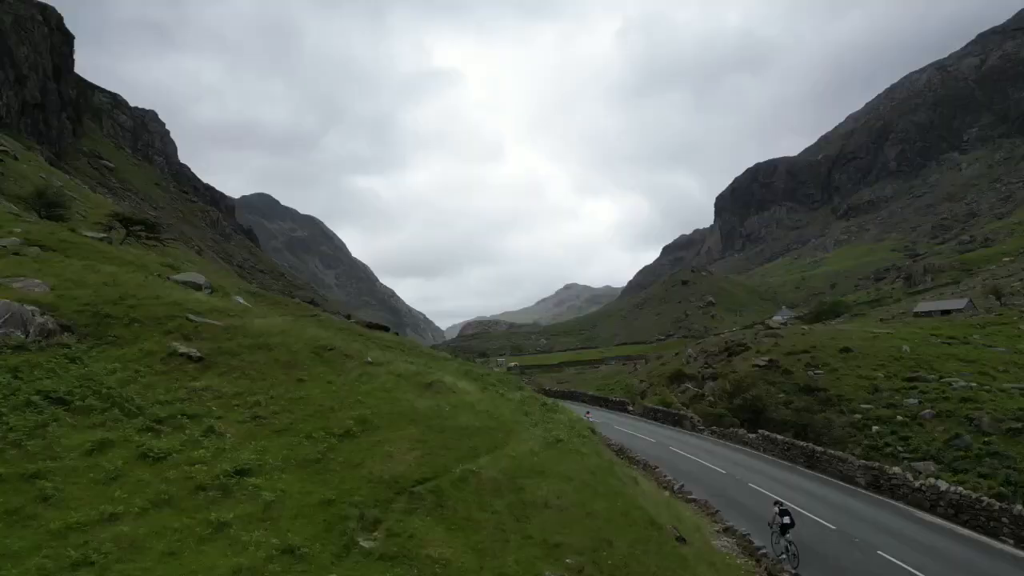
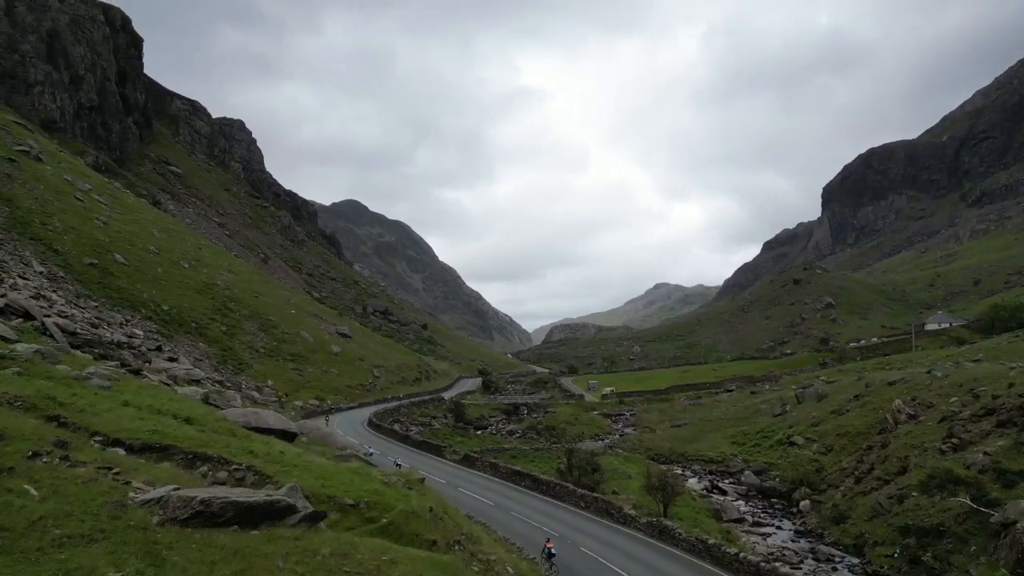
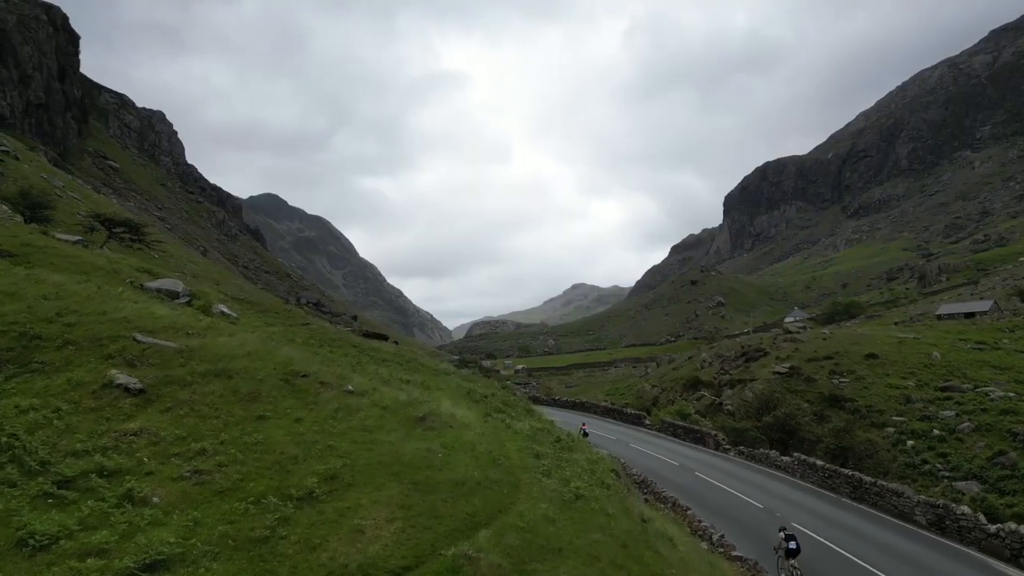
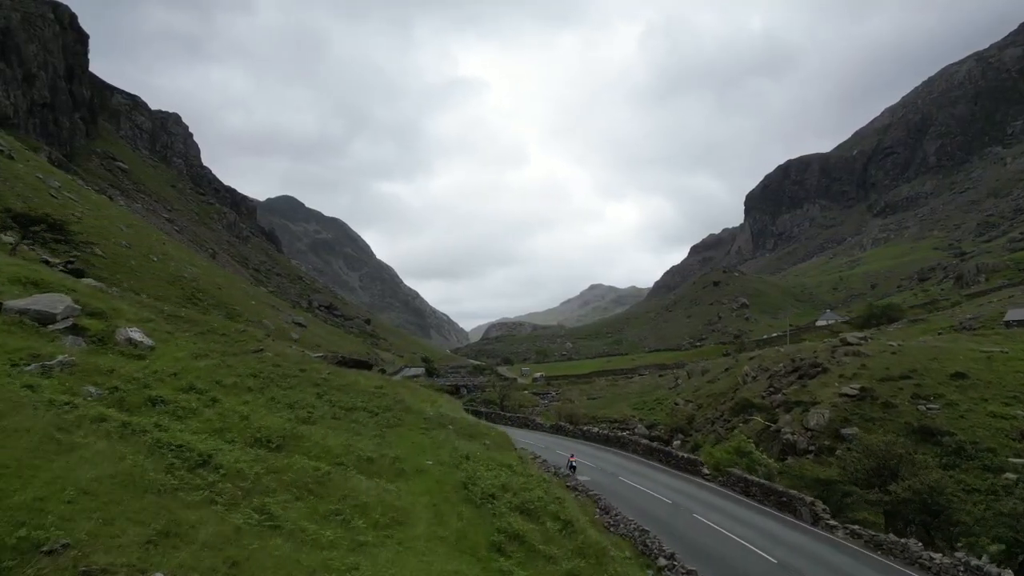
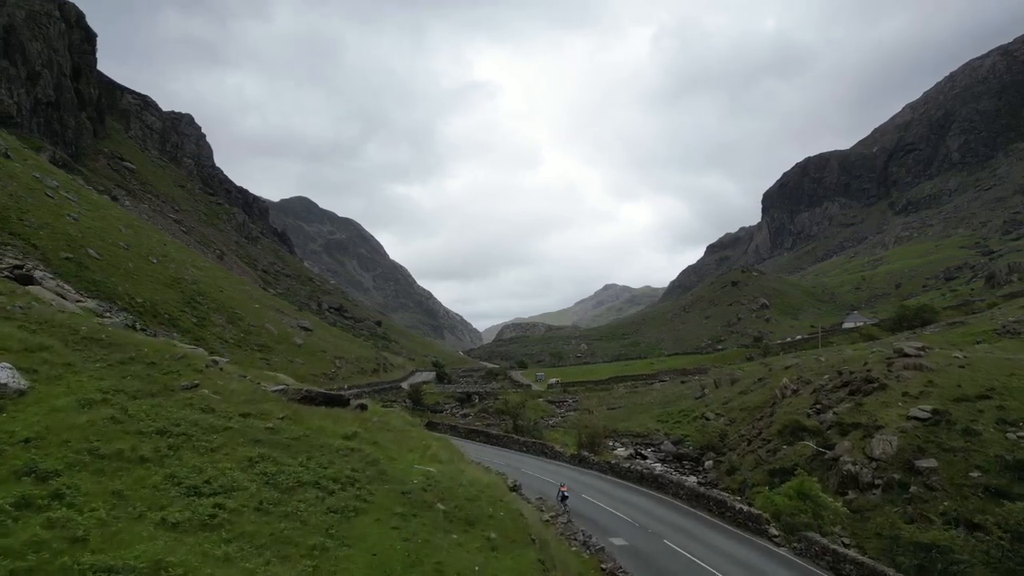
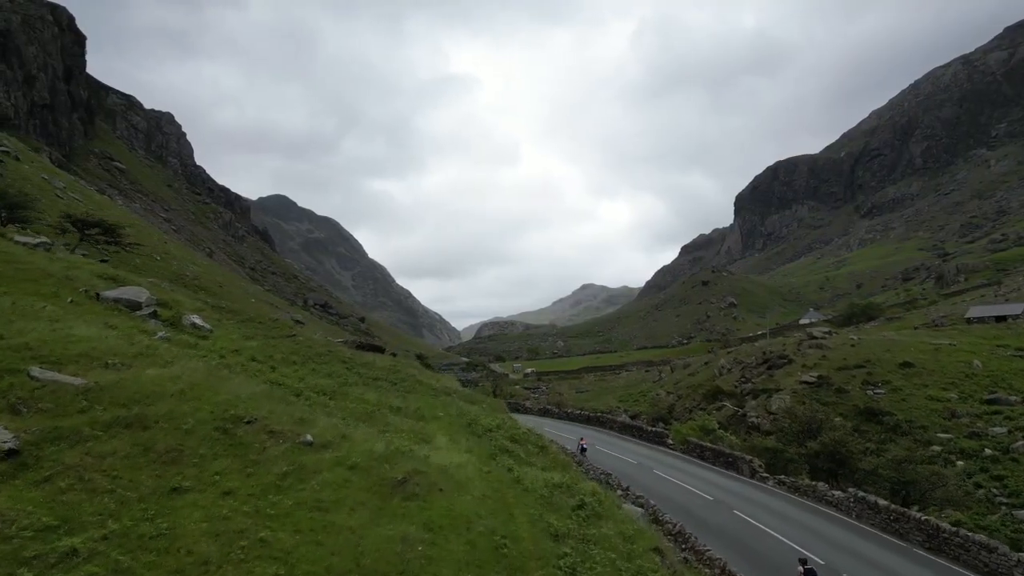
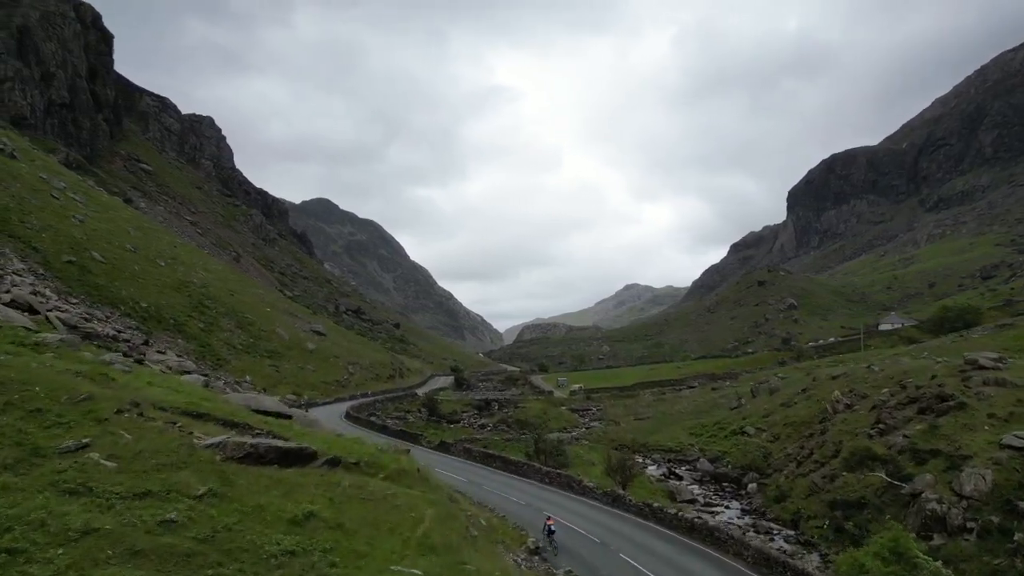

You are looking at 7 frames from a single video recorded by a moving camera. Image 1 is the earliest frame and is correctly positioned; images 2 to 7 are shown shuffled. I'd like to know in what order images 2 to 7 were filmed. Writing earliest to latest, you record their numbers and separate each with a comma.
3, 6, 4, 5, 7, 2
